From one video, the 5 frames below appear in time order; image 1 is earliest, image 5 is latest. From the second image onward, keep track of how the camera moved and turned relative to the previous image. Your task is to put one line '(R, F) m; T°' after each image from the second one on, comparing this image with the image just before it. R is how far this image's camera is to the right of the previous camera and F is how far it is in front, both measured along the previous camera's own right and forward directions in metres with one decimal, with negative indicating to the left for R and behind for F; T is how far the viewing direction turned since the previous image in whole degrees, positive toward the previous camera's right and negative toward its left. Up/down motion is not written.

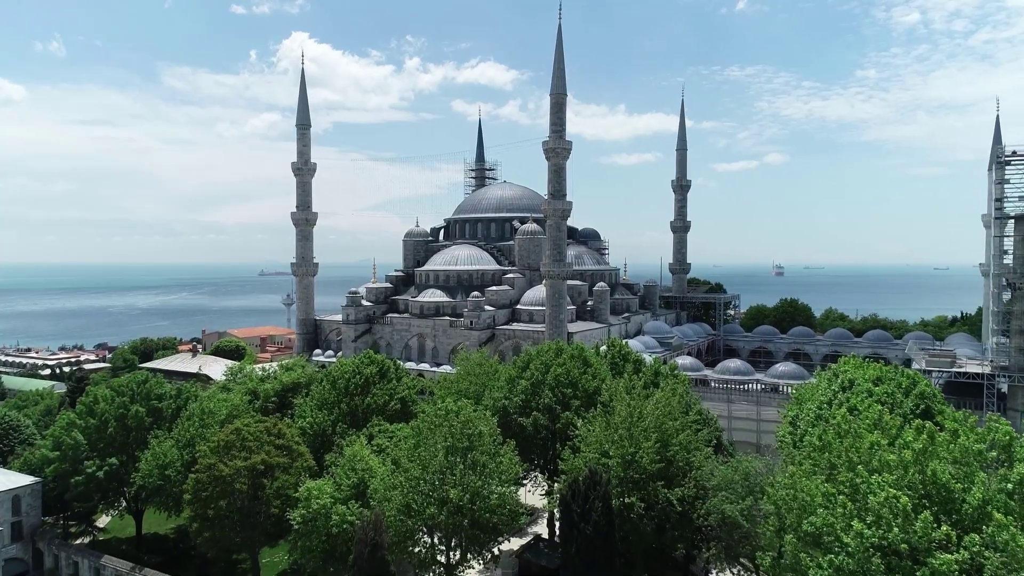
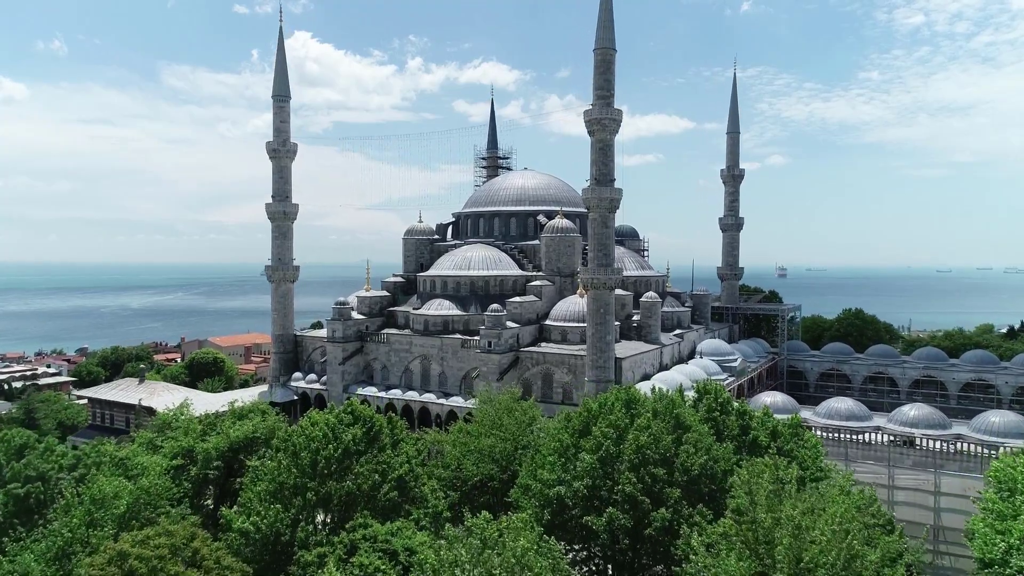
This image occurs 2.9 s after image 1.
(-1.3, +9.2) m; 0°
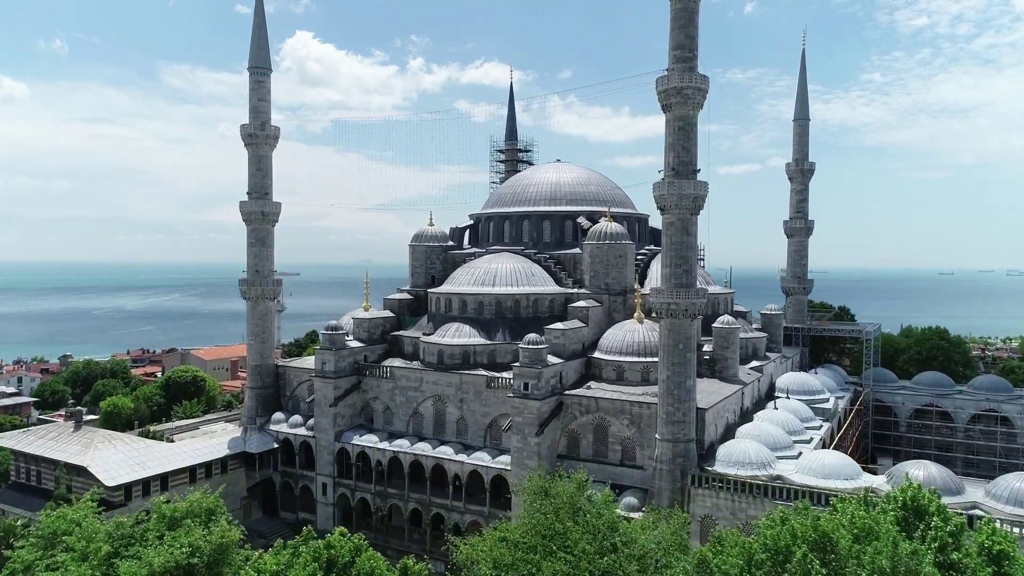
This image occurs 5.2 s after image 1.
(-1.5, +7.9) m; 0°
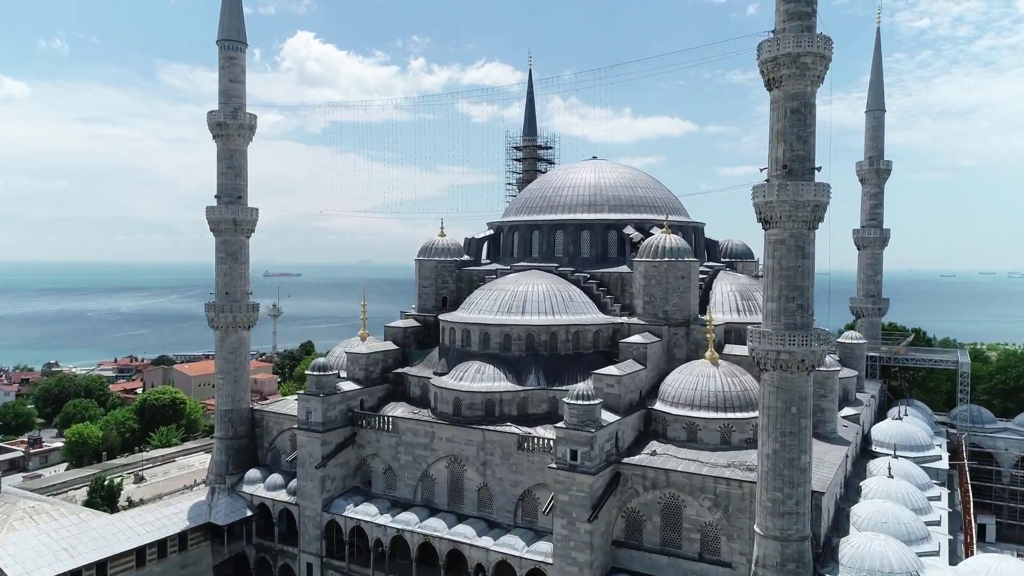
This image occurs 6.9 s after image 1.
(-1.1, +6.3) m; 0°
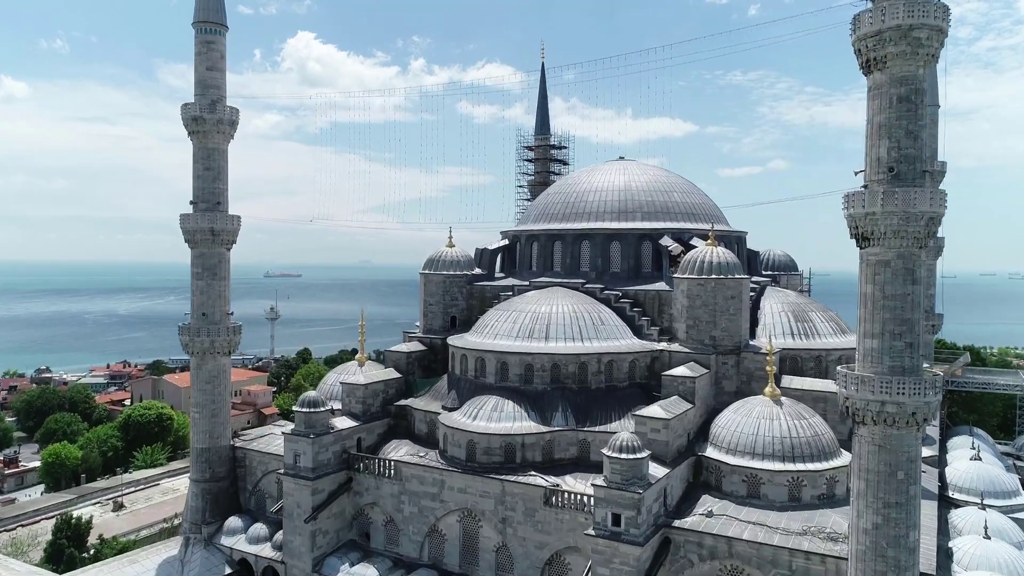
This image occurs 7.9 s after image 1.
(-0.6, +3.4) m; 0°
